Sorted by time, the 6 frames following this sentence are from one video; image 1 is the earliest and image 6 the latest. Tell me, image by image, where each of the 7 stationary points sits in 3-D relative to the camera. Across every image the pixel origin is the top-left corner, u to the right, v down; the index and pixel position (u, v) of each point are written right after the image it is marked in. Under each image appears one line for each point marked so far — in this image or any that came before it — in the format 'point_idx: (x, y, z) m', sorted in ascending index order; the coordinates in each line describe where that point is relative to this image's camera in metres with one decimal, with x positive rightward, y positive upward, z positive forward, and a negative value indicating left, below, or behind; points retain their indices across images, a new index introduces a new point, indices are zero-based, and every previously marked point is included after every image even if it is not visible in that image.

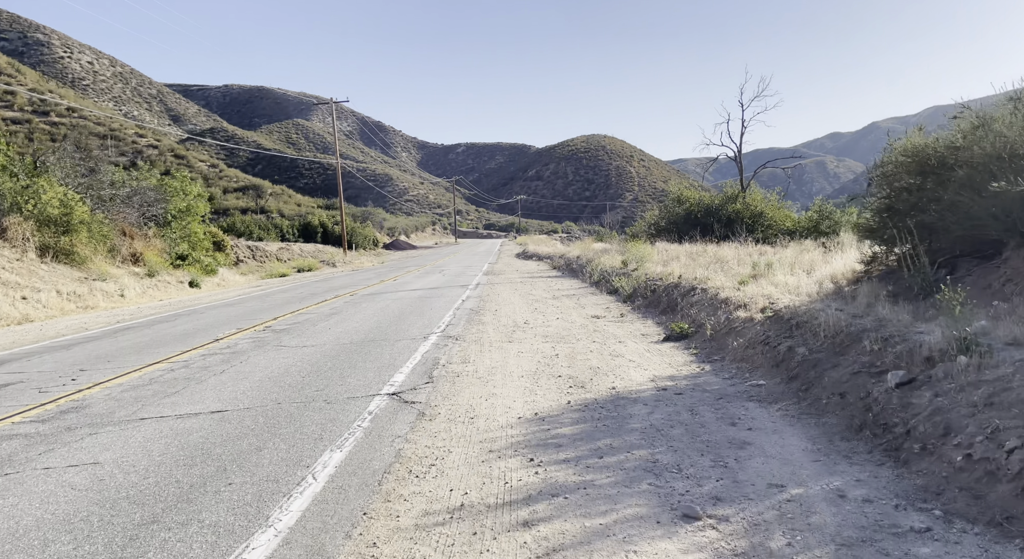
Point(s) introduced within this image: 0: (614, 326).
0: (+1.7, -0.8, +10.6) m
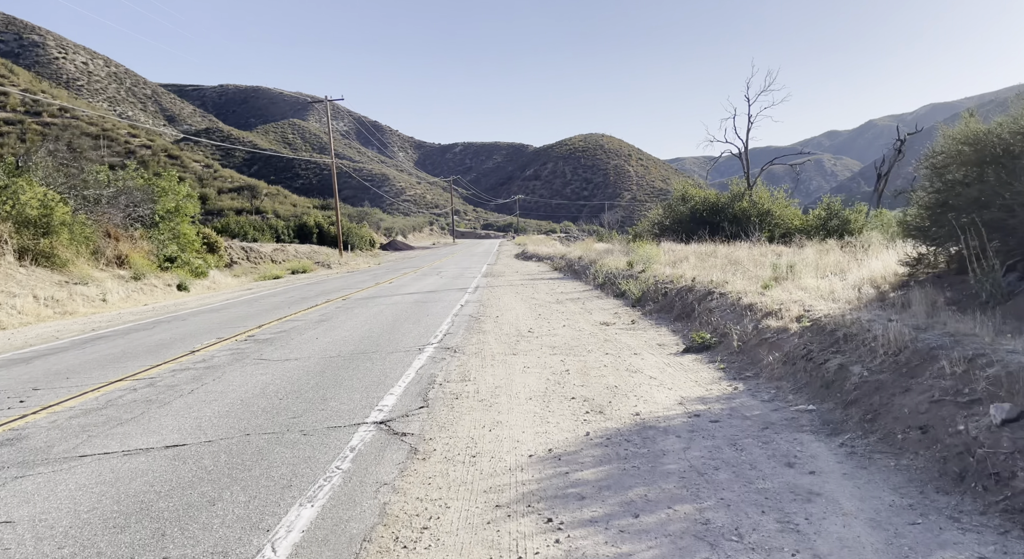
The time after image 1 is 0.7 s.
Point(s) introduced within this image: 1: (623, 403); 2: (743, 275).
0: (+1.8, -0.9, +9.7) m
1: (+1.0, -1.1, +5.7) m
2: (+4.3, +0.1, +11.8) m
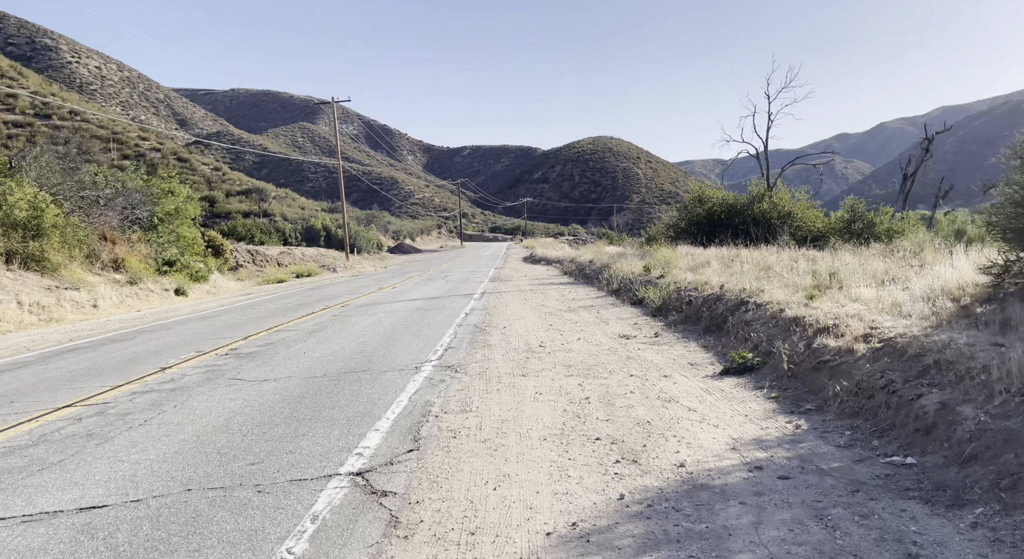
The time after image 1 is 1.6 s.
0: (+1.9, -1.0, +8.6) m
1: (+1.1, -1.2, +4.6) m
2: (+4.5, 0.0, +10.6) m
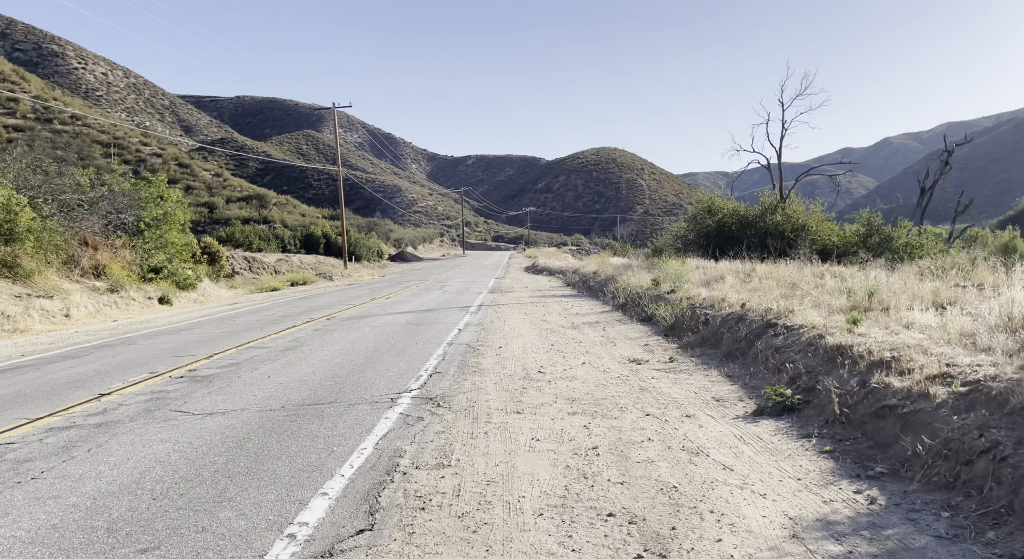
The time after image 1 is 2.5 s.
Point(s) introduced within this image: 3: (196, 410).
0: (+1.8, -1.2, +7.4) m
1: (+1.0, -1.4, +3.4) m
2: (+4.4, -0.3, +9.4) m
3: (-3.3, -1.4, +6.6) m
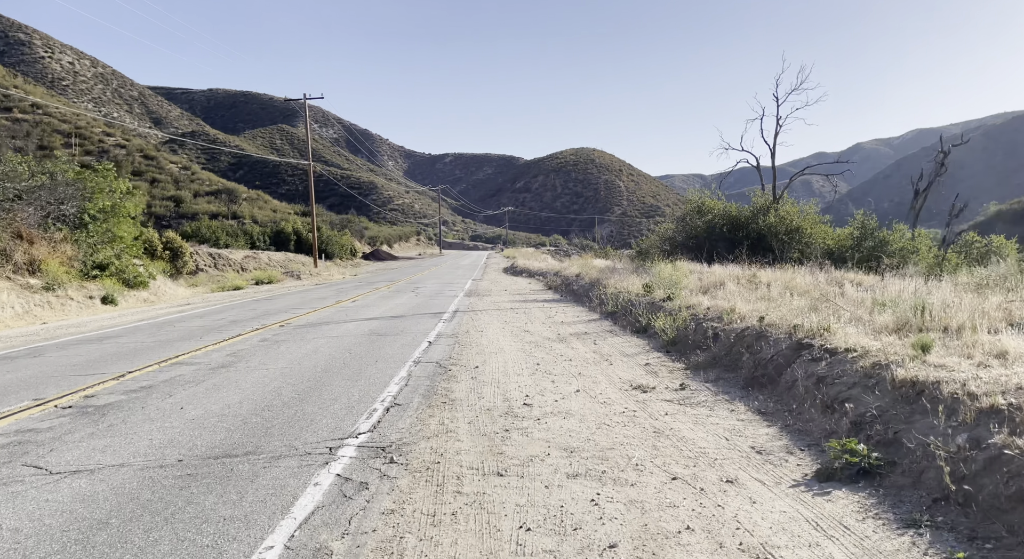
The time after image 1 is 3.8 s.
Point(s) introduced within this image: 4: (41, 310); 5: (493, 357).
0: (+1.6, -1.3, +5.8) m
1: (+0.9, -1.5, +1.8) m
2: (+4.2, -0.5, +7.9) m
3: (-3.5, -1.4, +4.9) m
4: (-14.2, -0.9, +19.2) m
5: (-0.3, -1.2, +9.4) m
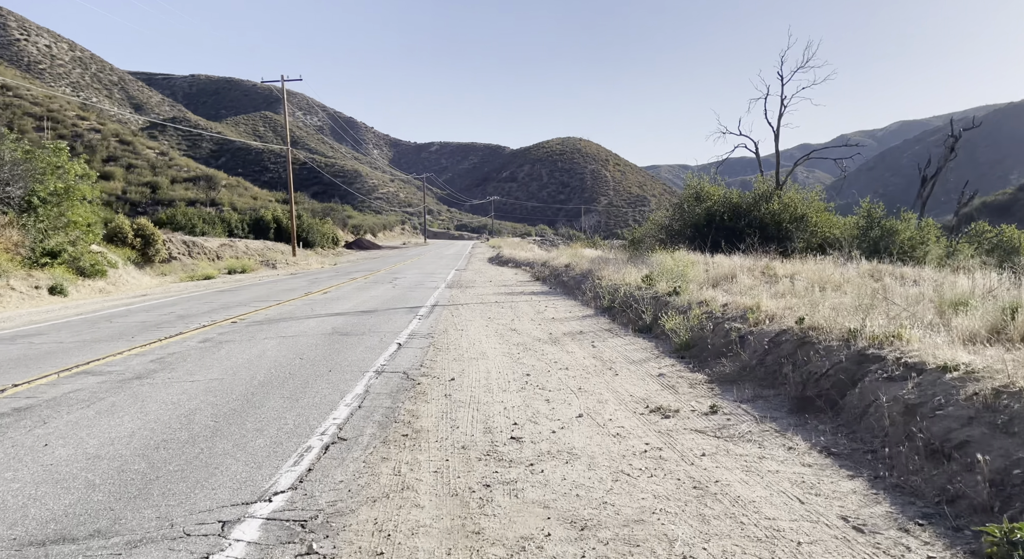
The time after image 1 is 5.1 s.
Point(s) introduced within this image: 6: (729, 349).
0: (+1.5, -1.3, +4.2) m
1: (+0.9, -1.5, +0.2) m
2: (+4.0, -0.4, +6.4) m
3: (-3.6, -1.4, +3.1) m
4: (-14.6, -0.6, +17.2) m
5: (-0.5, -1.1, +7.7) m
6: (+2.7, -0.9, +7.8) m
